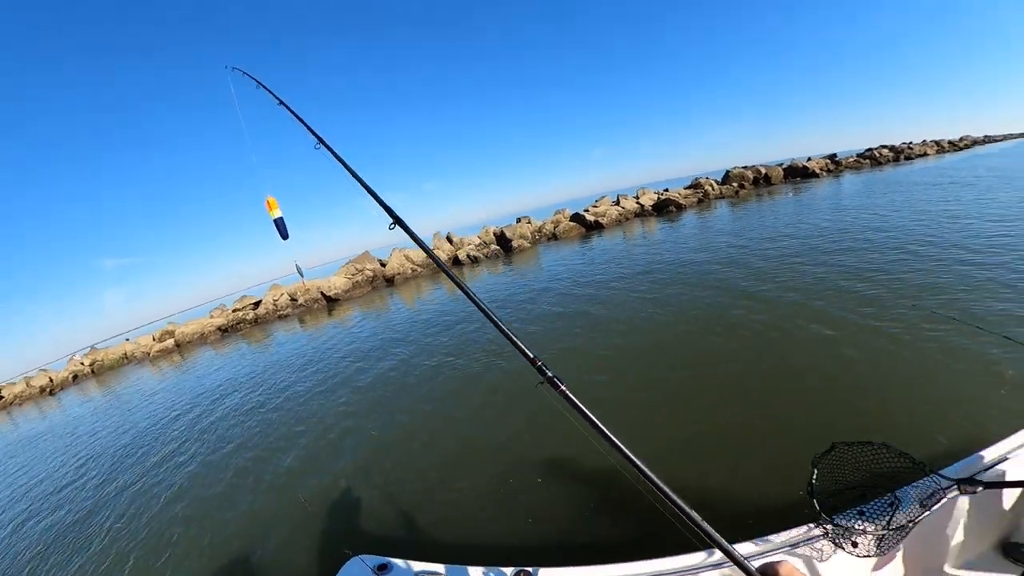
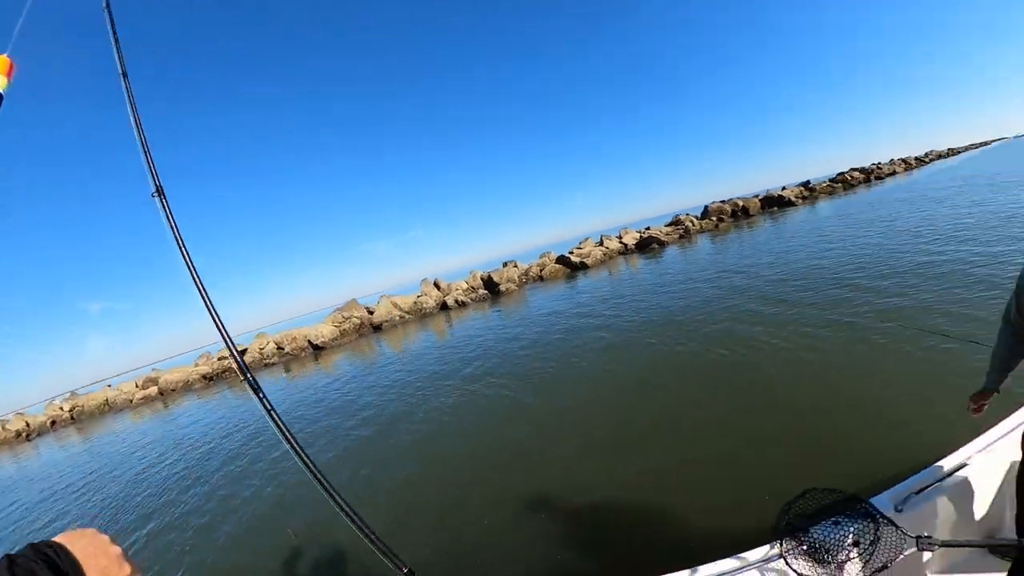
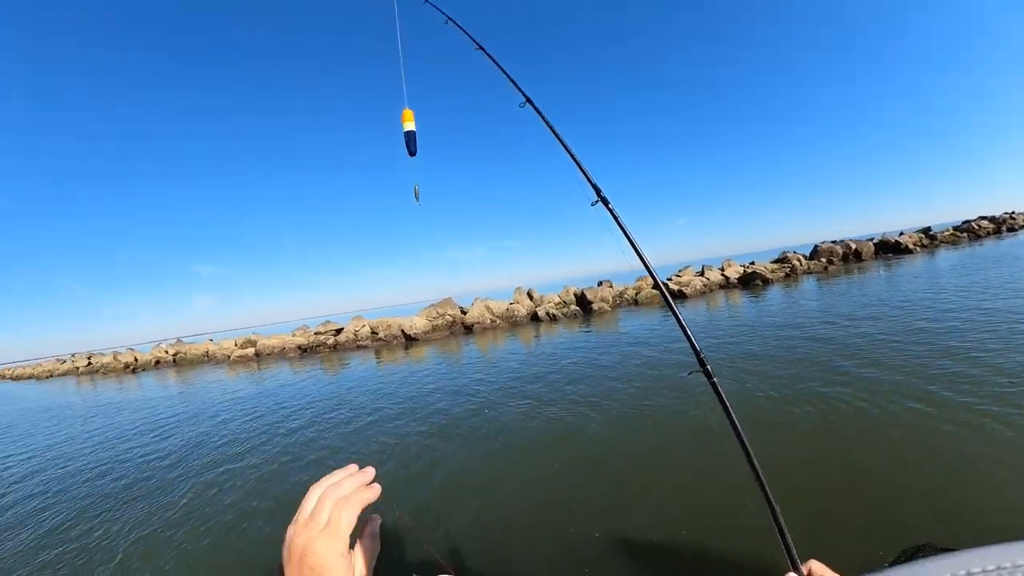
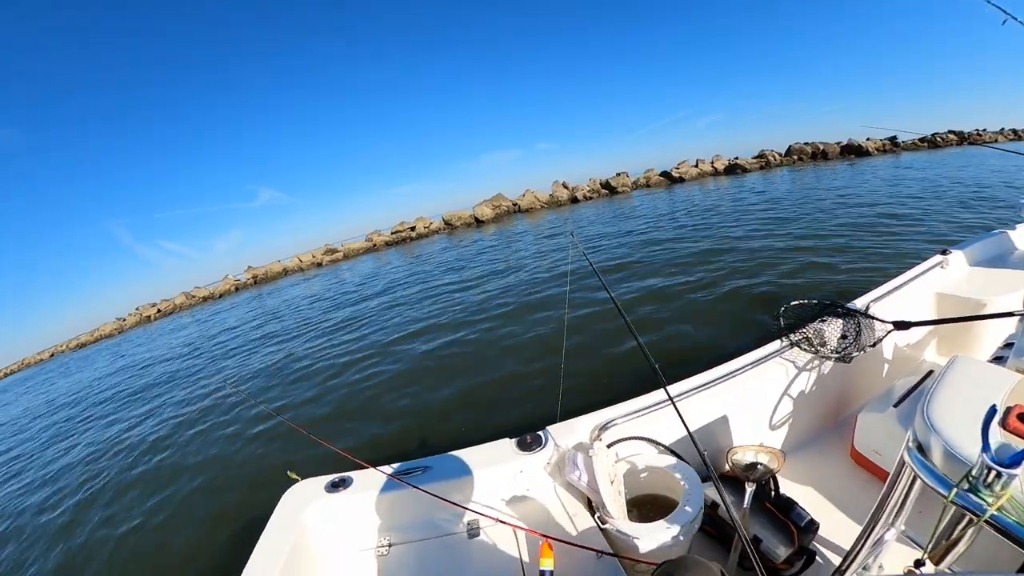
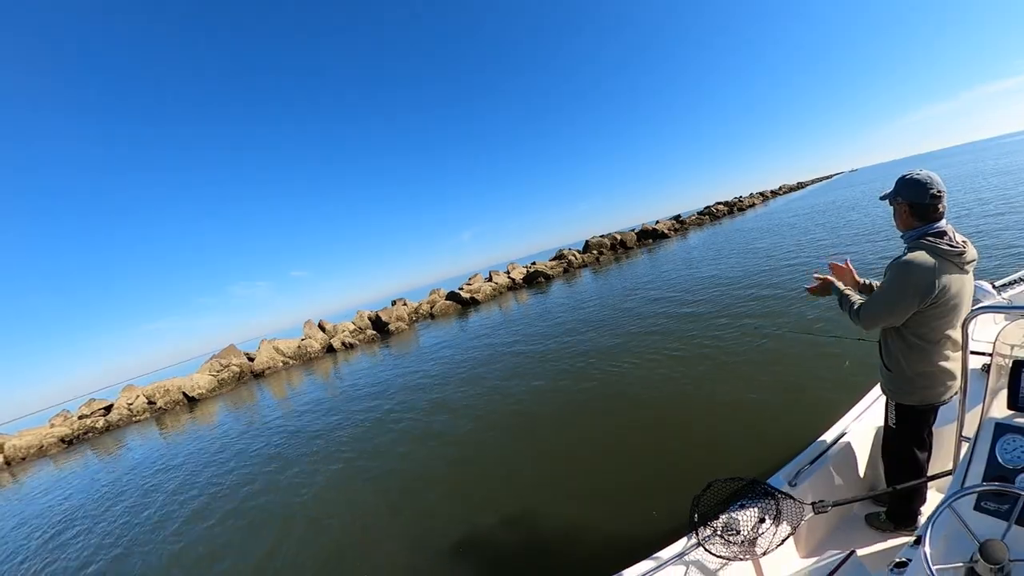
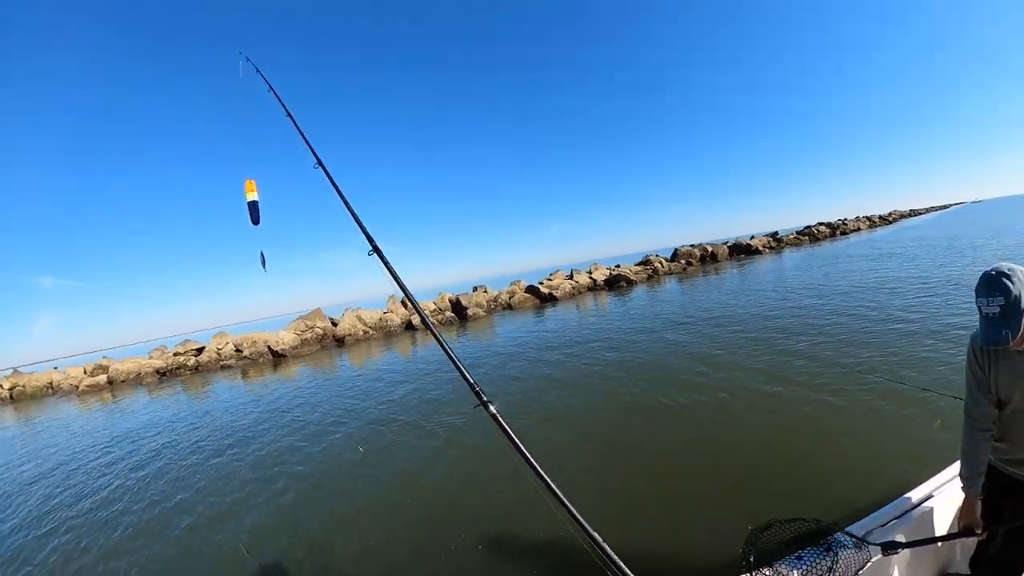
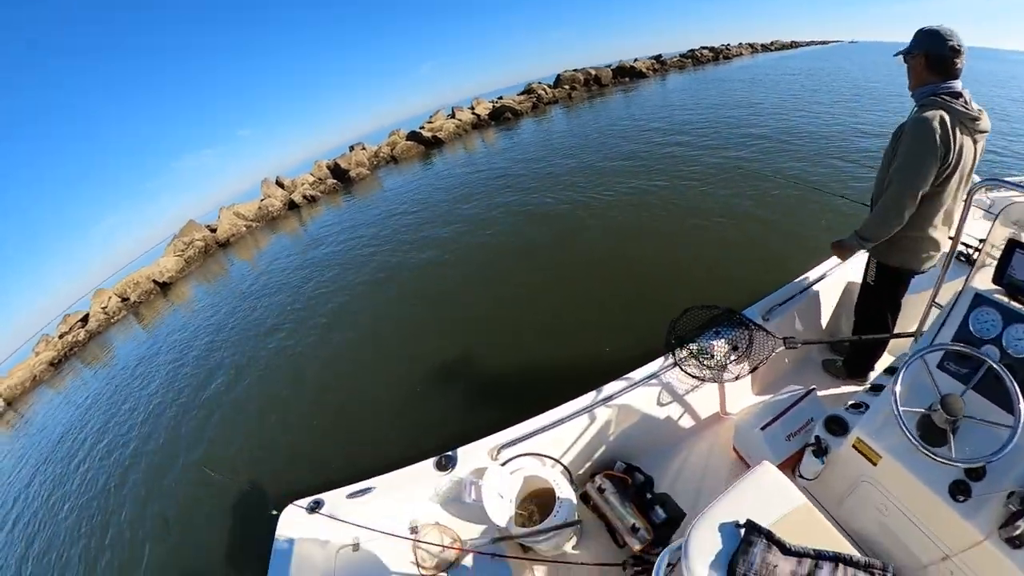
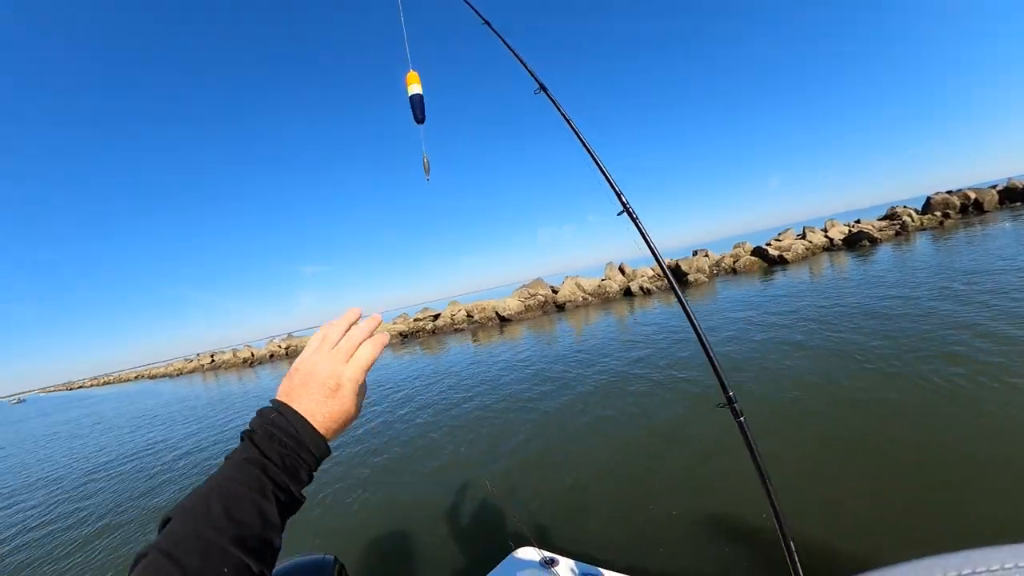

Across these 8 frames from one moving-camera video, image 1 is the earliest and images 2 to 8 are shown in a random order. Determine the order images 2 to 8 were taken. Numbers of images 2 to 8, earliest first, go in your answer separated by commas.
6, 3, 8, 2, 5, 7, 4
